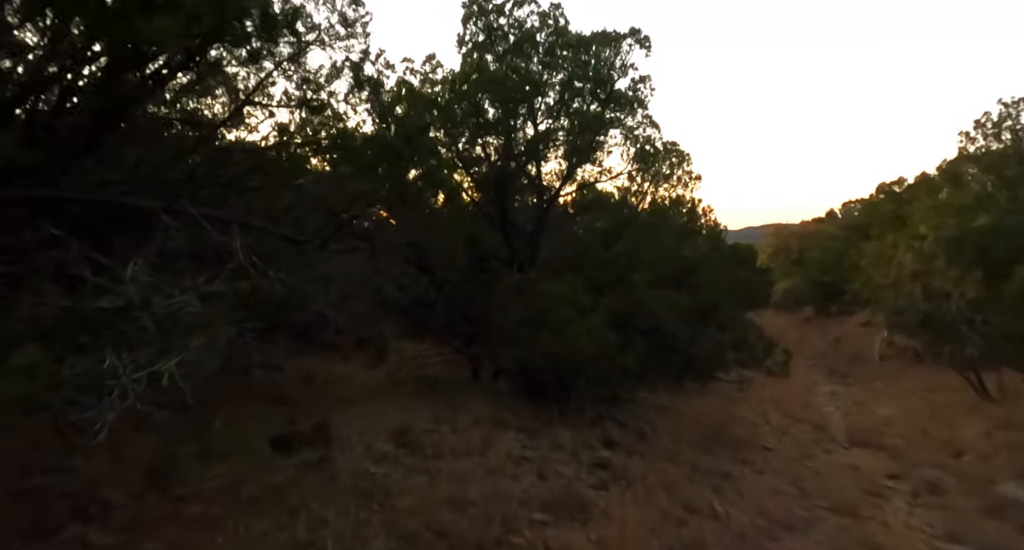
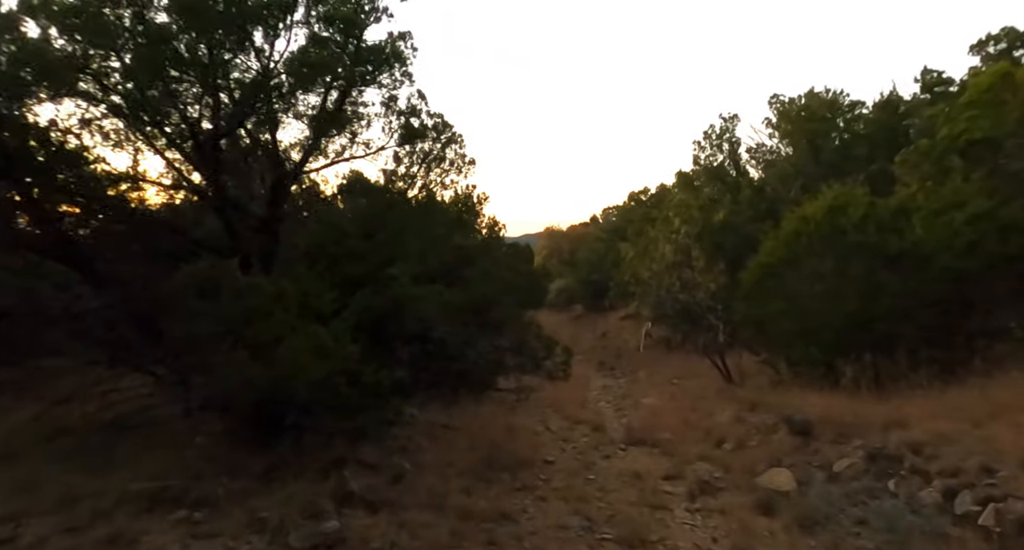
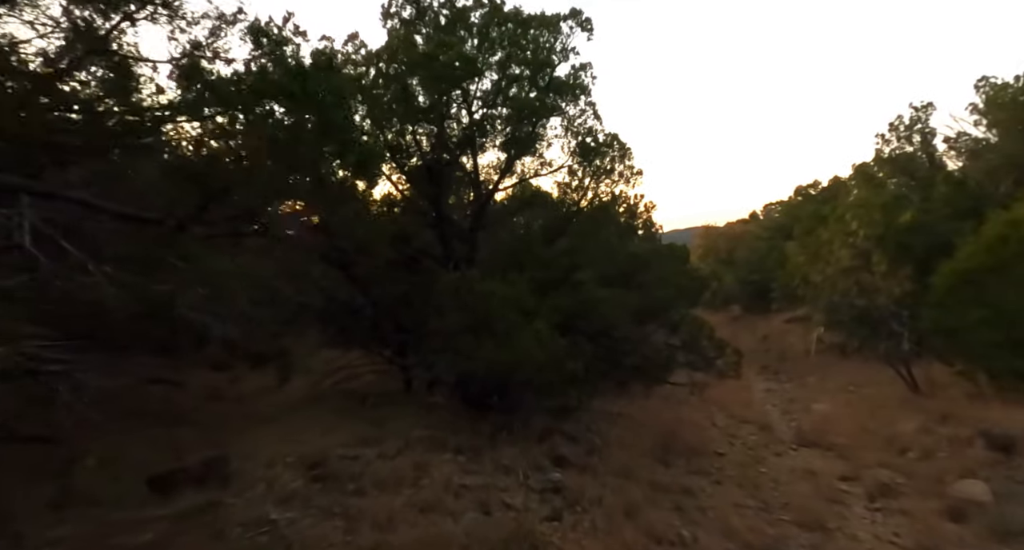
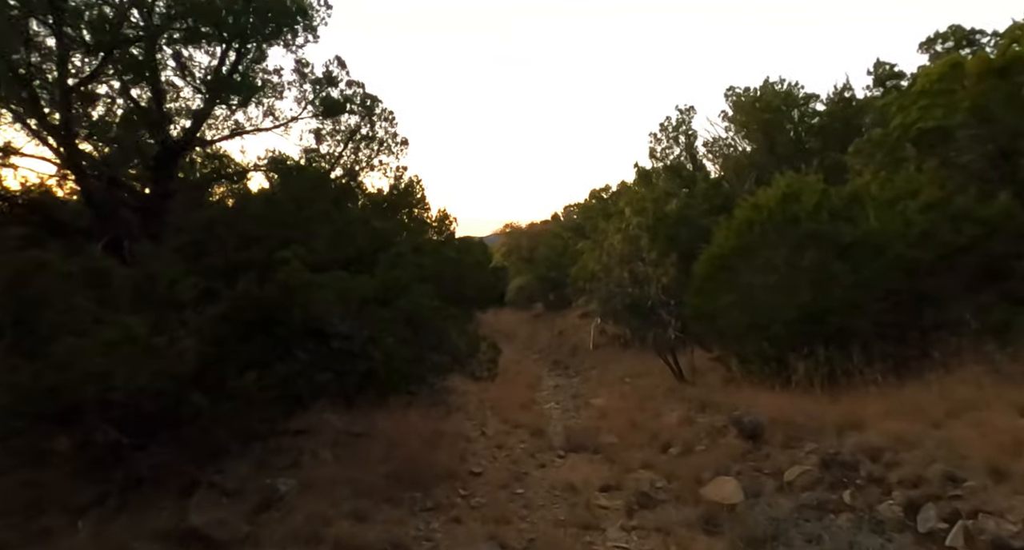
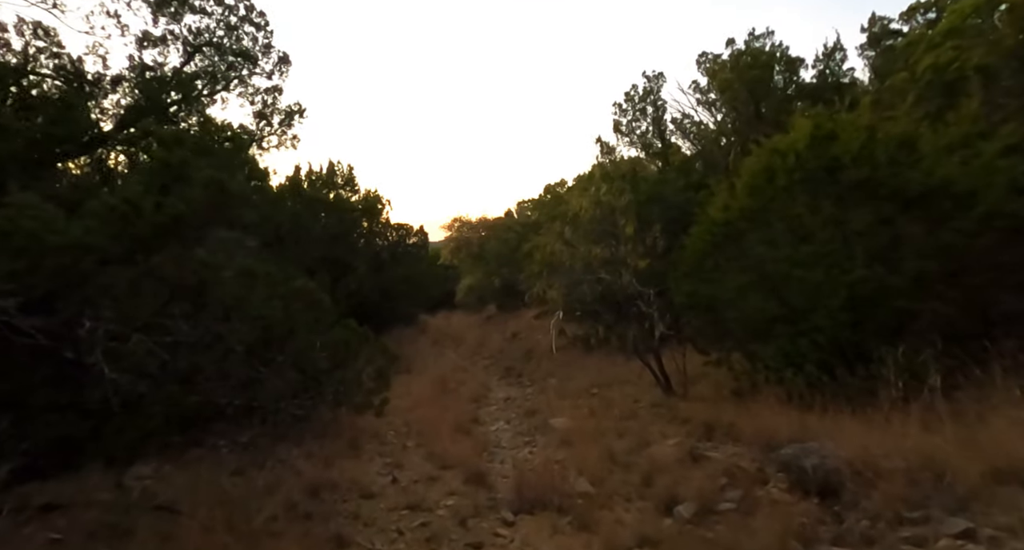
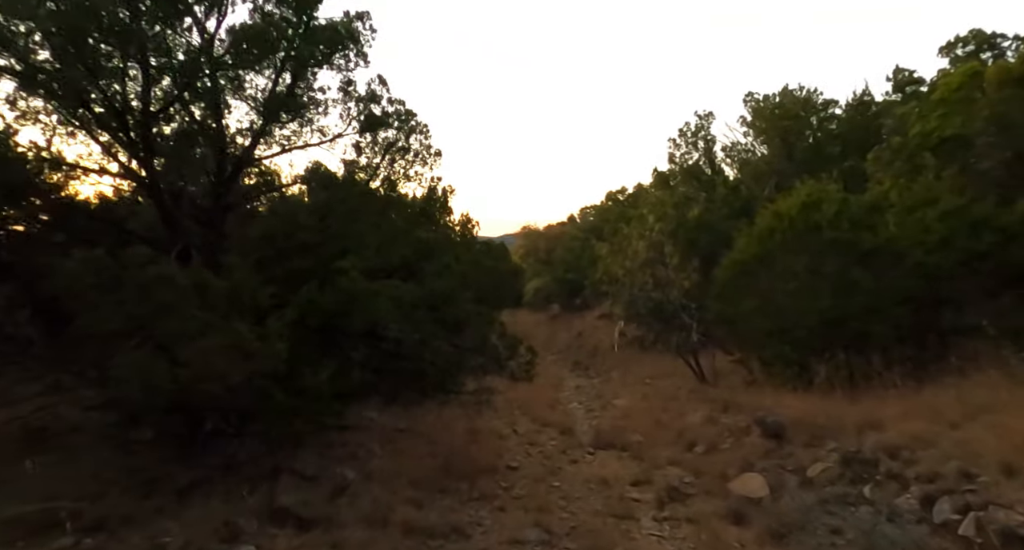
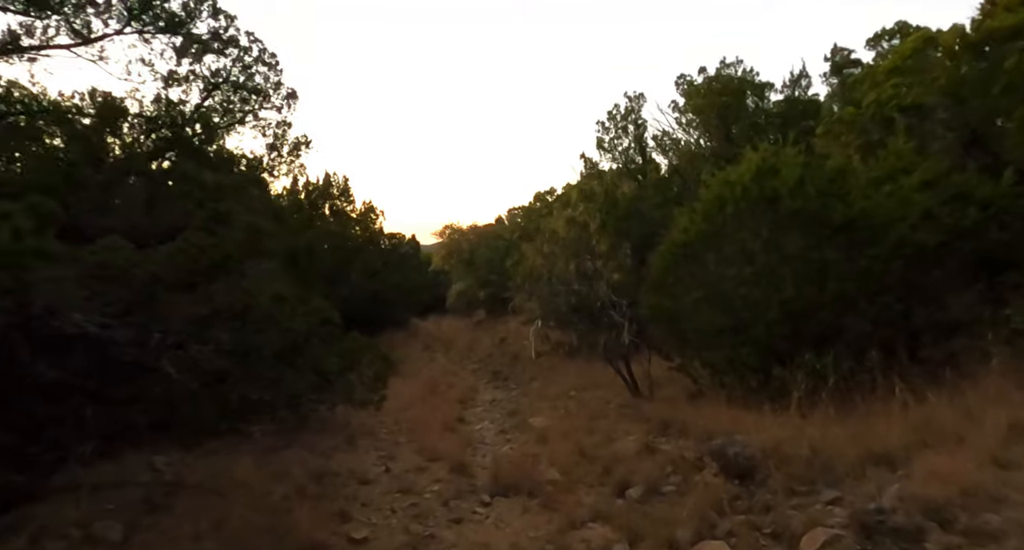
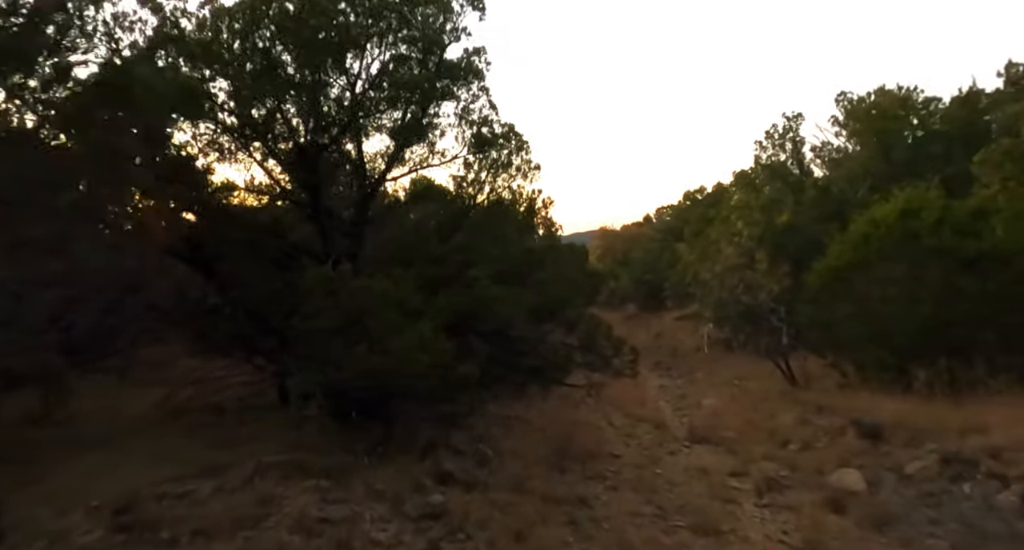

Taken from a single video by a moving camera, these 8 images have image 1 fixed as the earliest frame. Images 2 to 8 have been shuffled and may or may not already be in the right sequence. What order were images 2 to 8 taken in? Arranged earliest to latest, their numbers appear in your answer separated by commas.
3, 8, 2, 6, 4, 7, 5
